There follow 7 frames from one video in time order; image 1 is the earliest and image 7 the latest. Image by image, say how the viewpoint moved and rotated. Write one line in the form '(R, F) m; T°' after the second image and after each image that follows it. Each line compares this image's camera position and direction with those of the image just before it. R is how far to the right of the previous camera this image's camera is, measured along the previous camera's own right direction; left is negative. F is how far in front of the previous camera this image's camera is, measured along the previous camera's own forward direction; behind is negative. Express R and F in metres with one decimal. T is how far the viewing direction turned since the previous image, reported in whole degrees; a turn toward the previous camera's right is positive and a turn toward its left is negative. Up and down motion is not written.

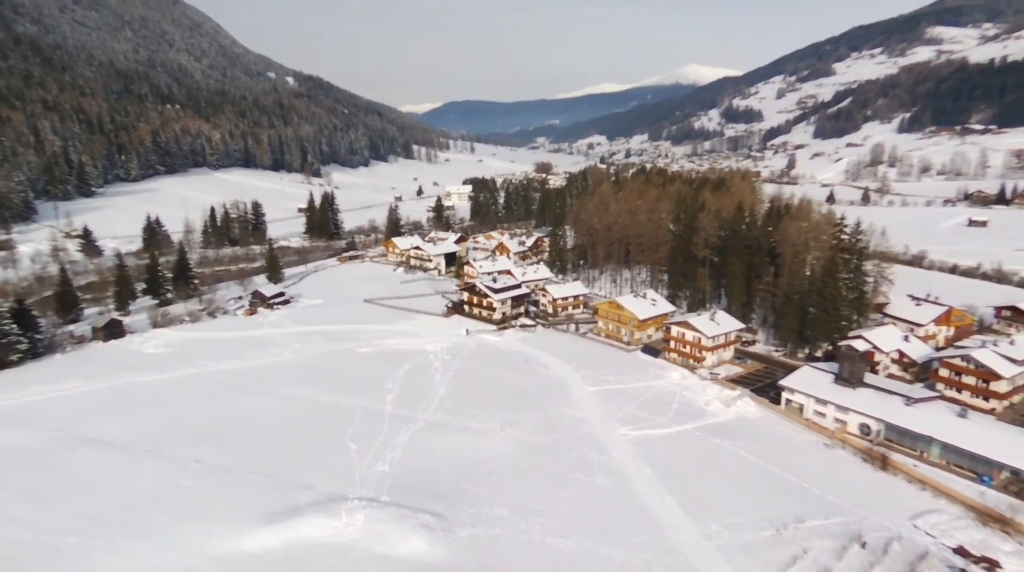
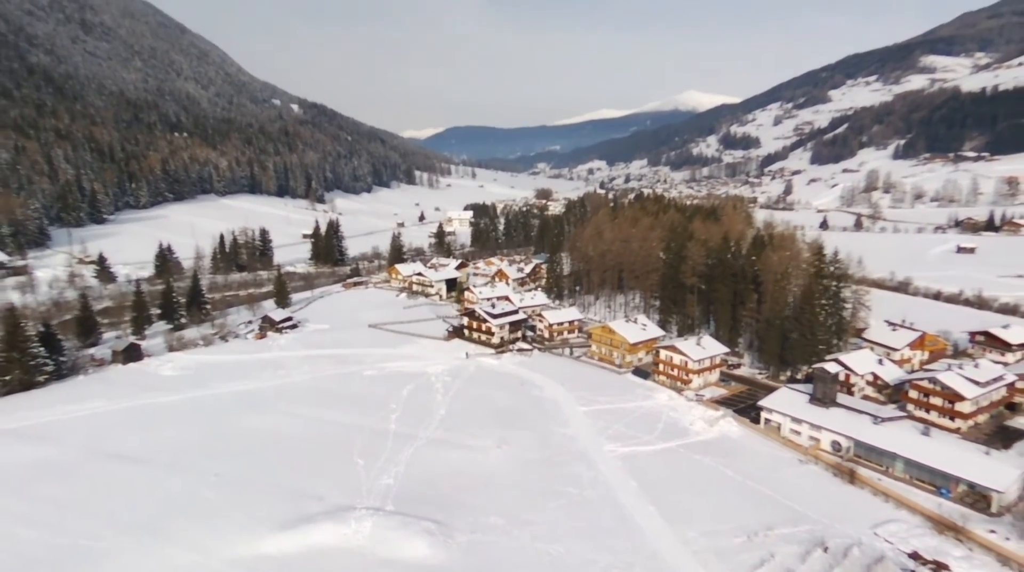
(+0.1, -1.3) m; 0°
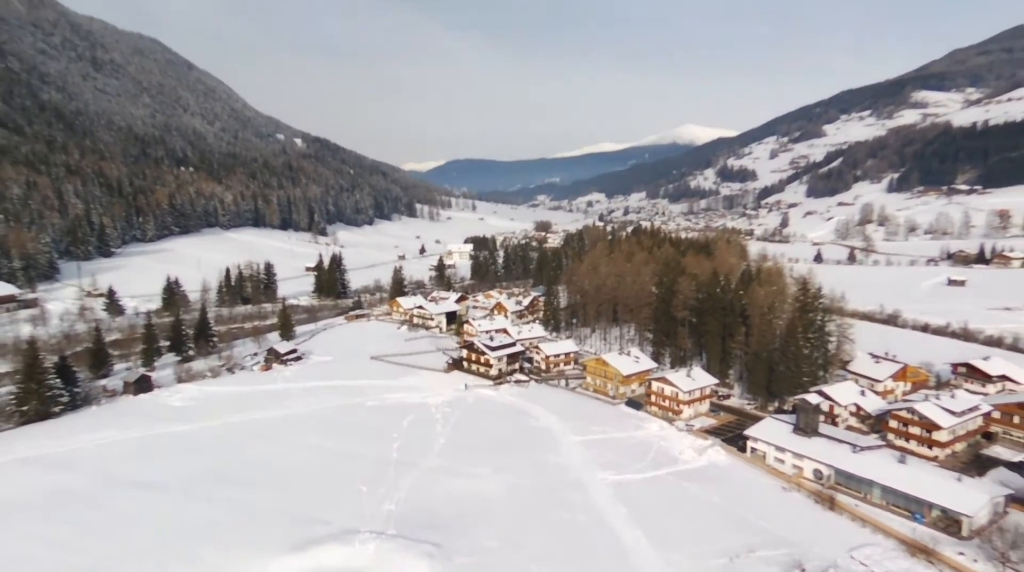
(+0.1, -1.0) m; 0°
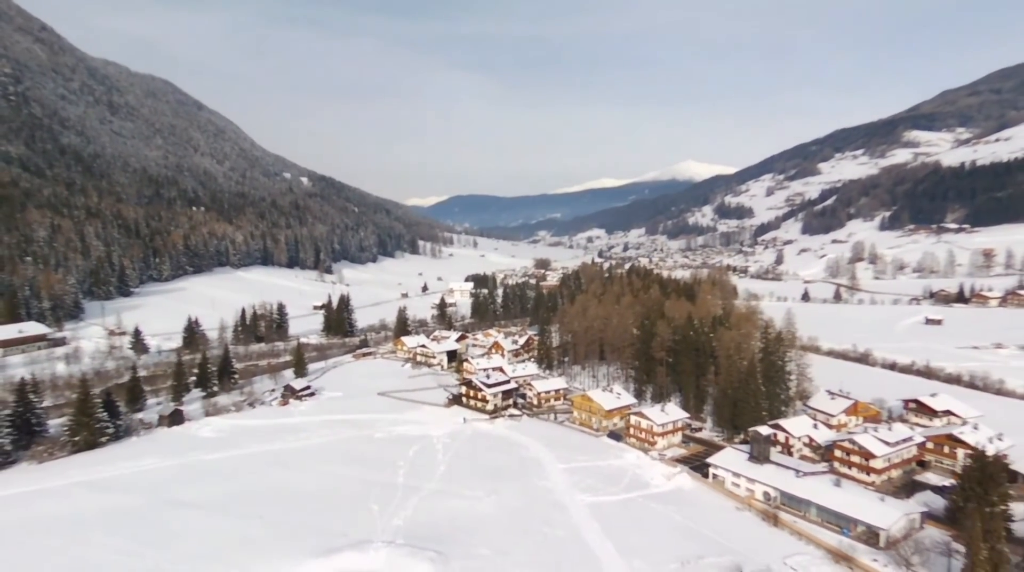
(+0.3, -3.1) m; 0°
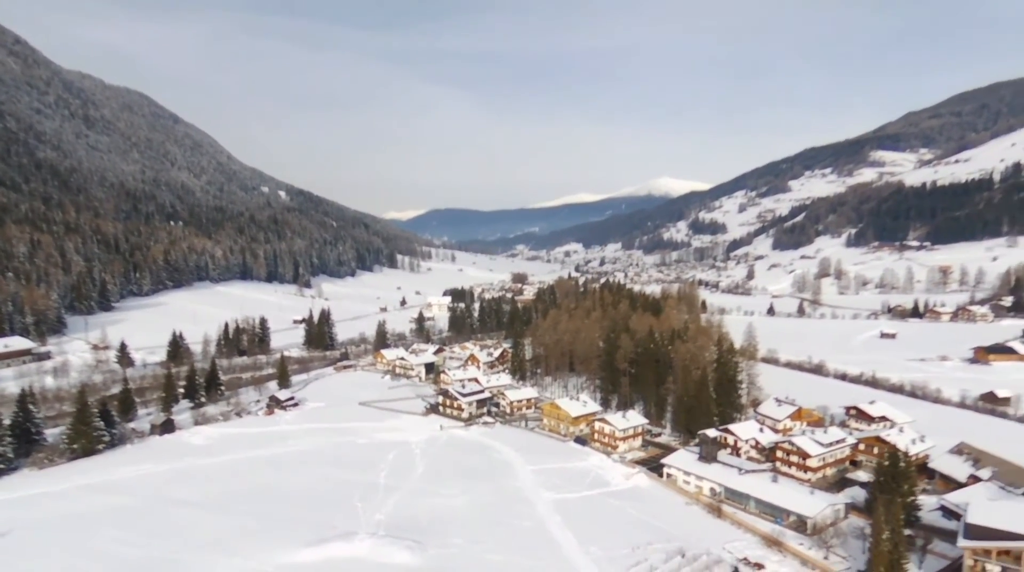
(+0.2, -2.2) m; +2°
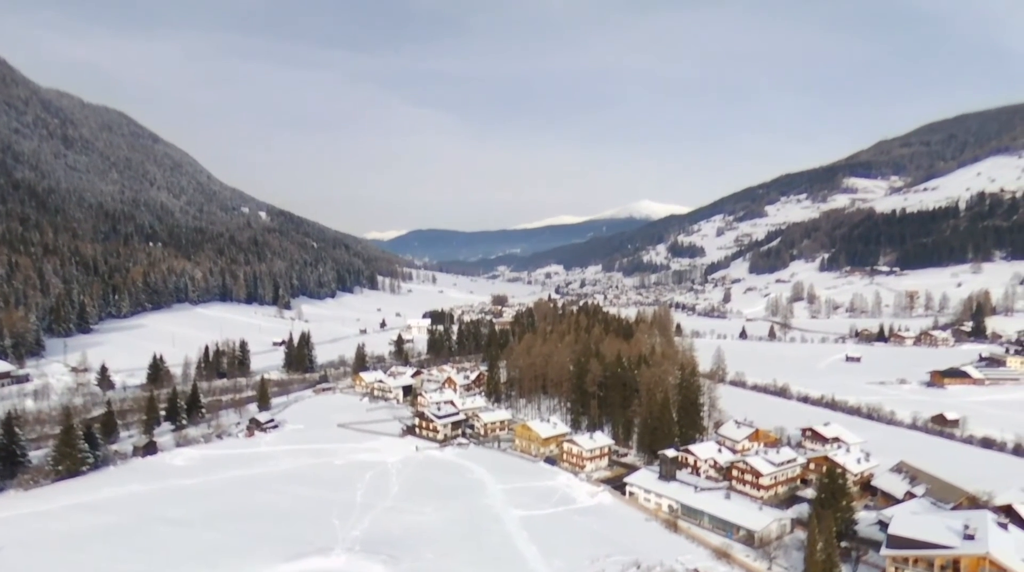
(+0.4, -1.5) m; +2°
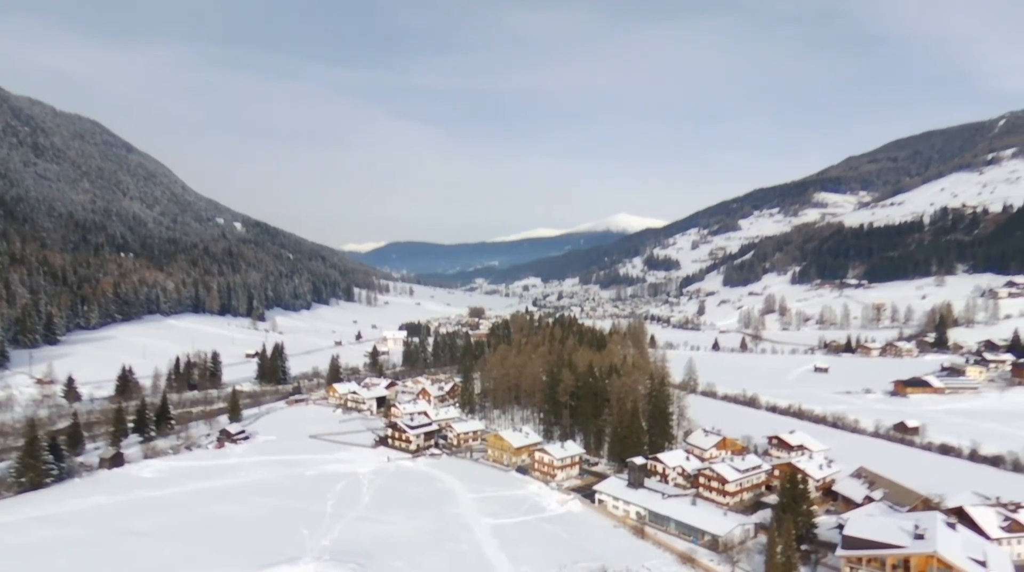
(+0.3, -0.4) m; +2°
